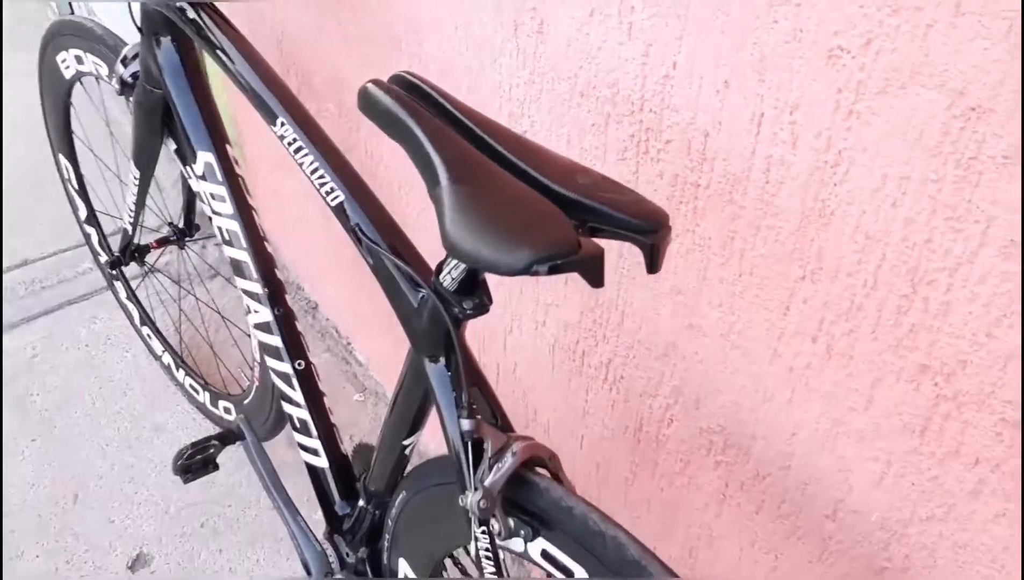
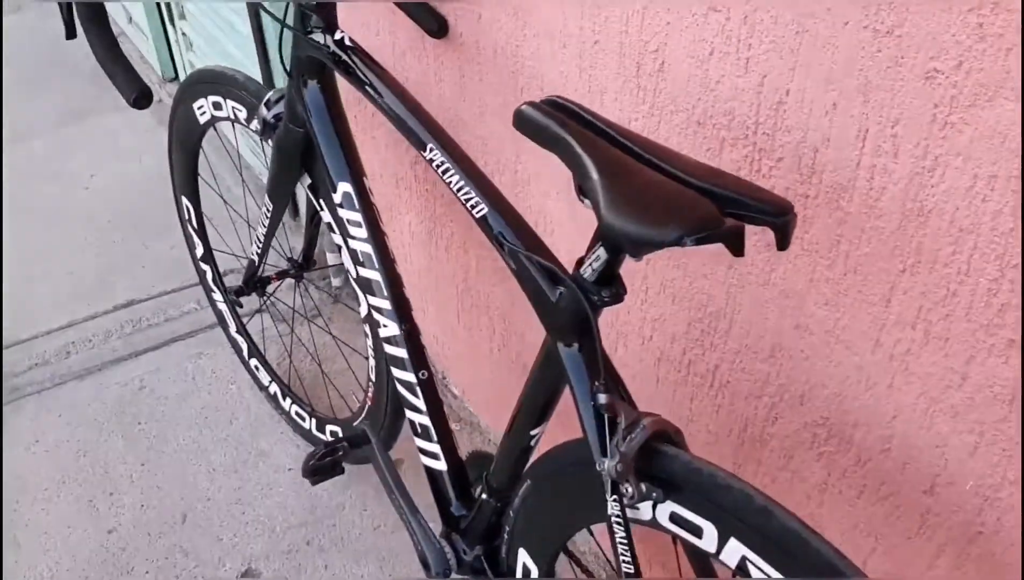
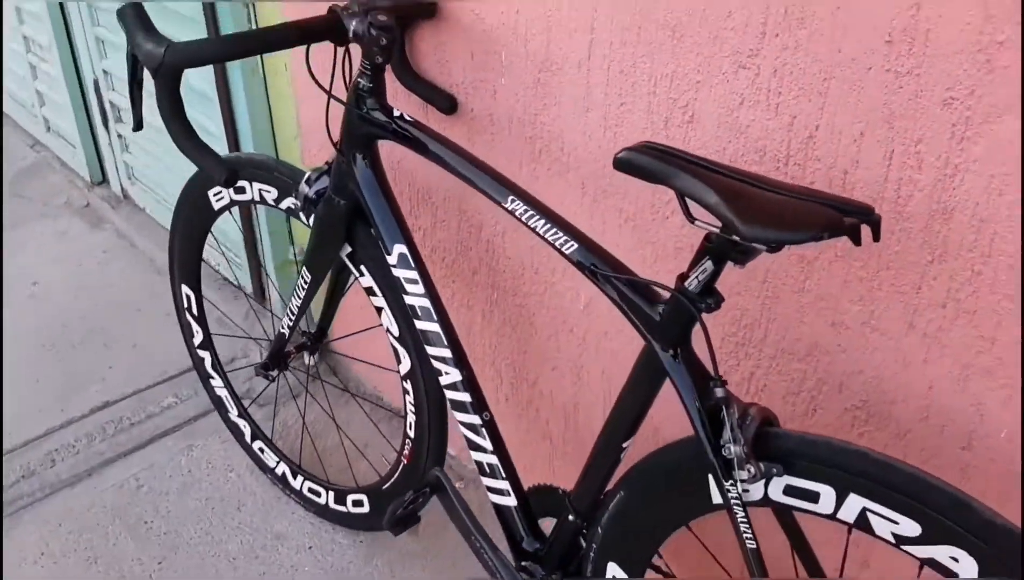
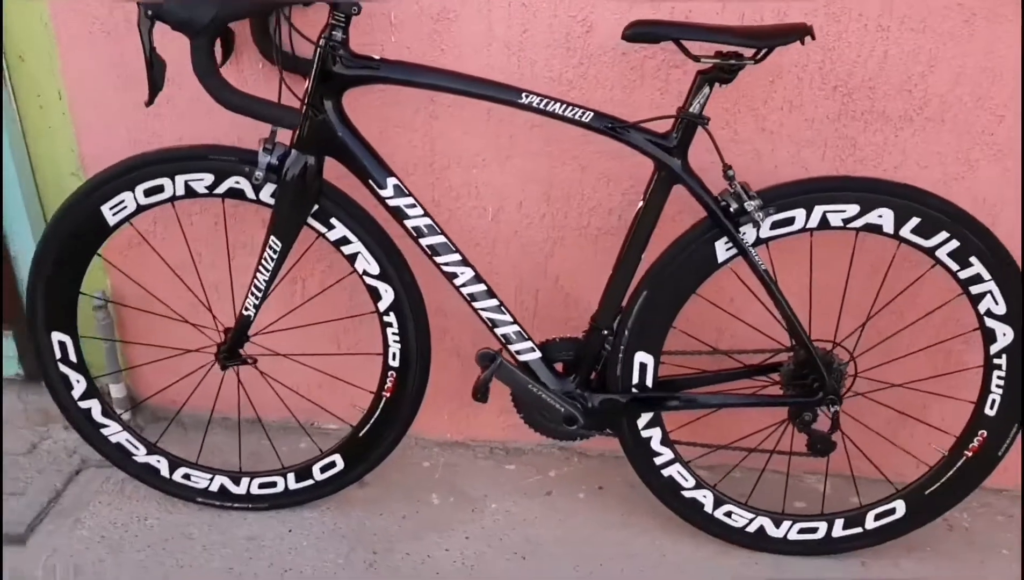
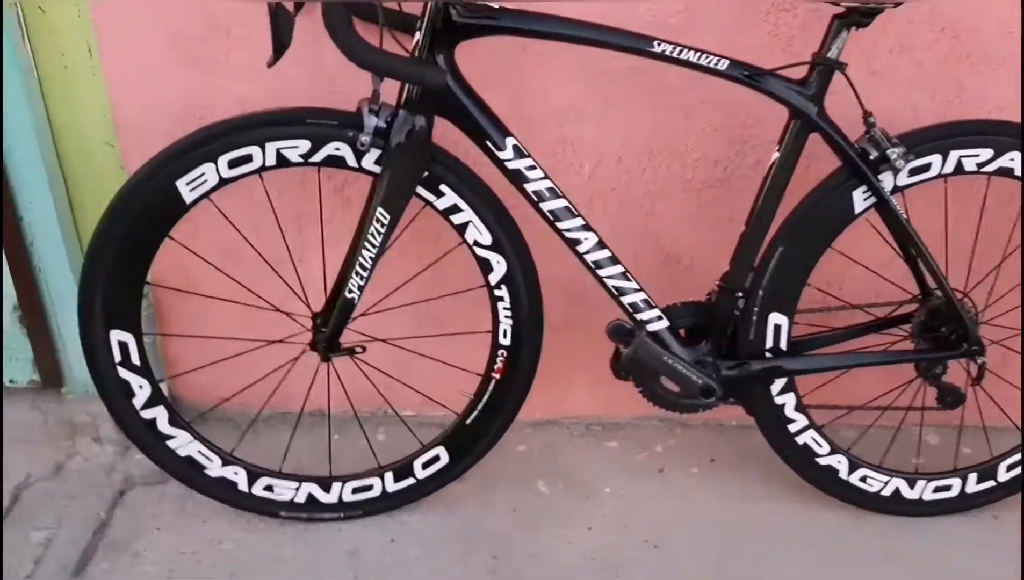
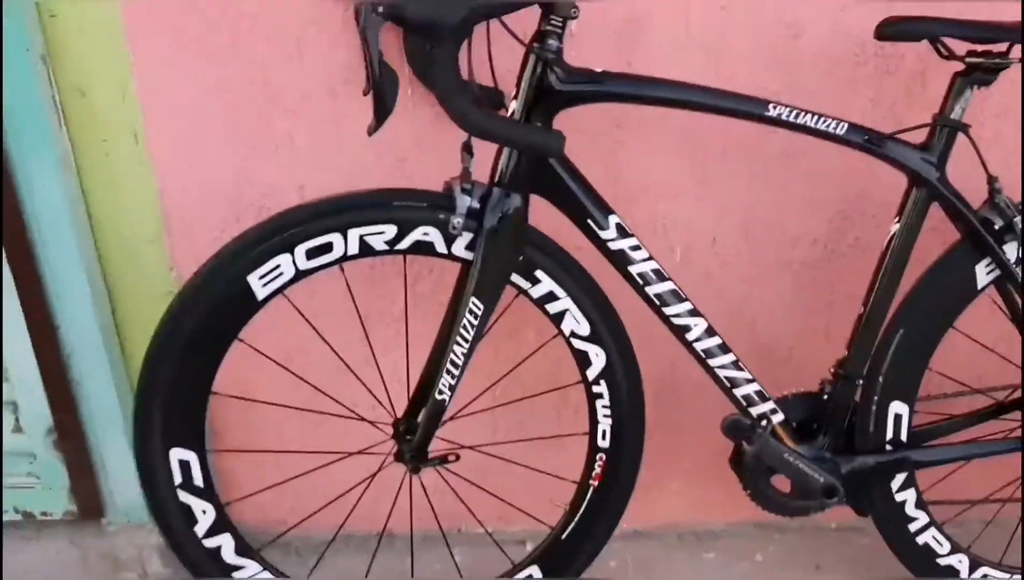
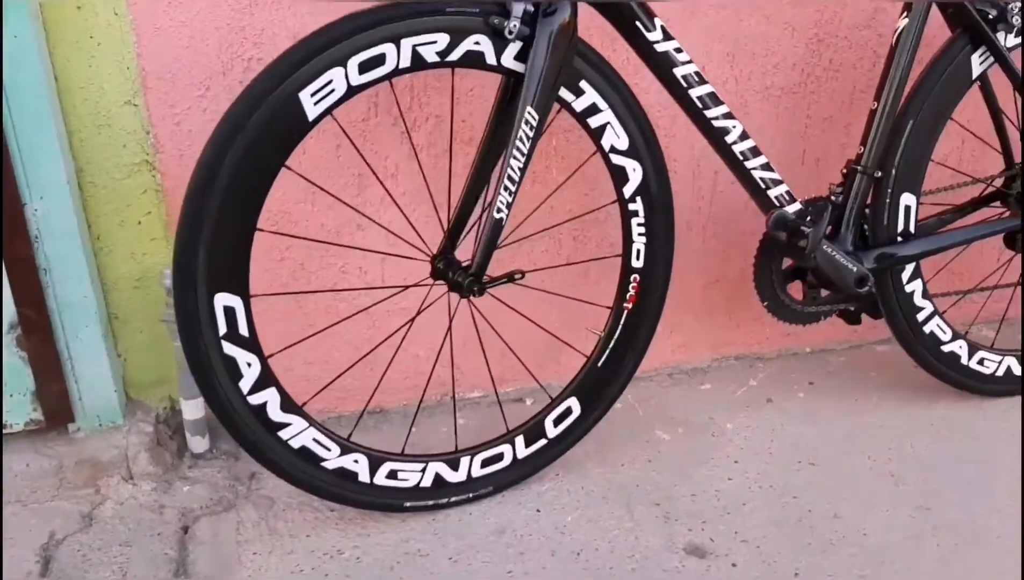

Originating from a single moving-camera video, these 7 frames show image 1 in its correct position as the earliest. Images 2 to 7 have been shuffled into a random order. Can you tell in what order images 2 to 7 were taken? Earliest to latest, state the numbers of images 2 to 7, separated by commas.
2, 3, 4, 5, 6, 7
